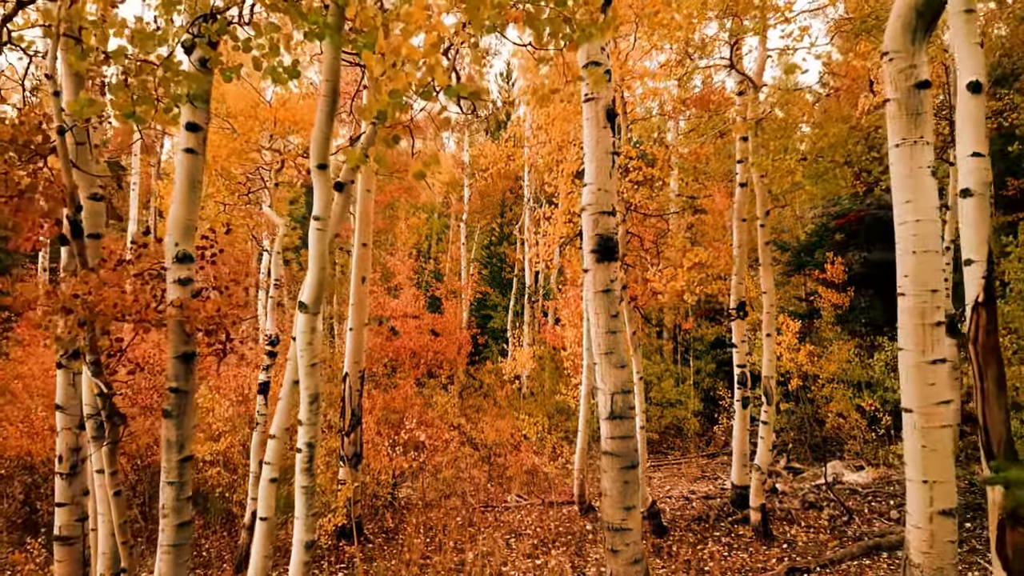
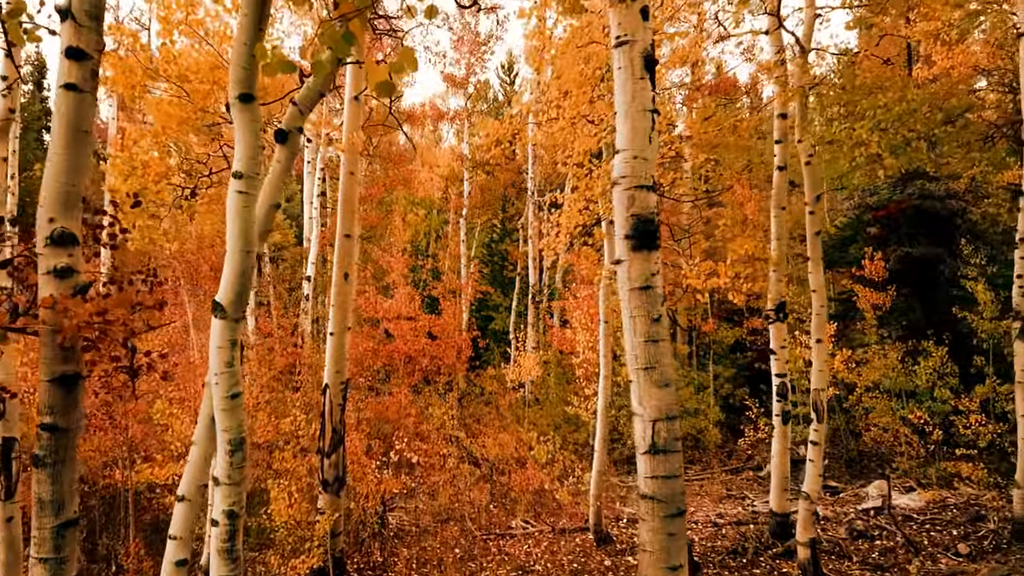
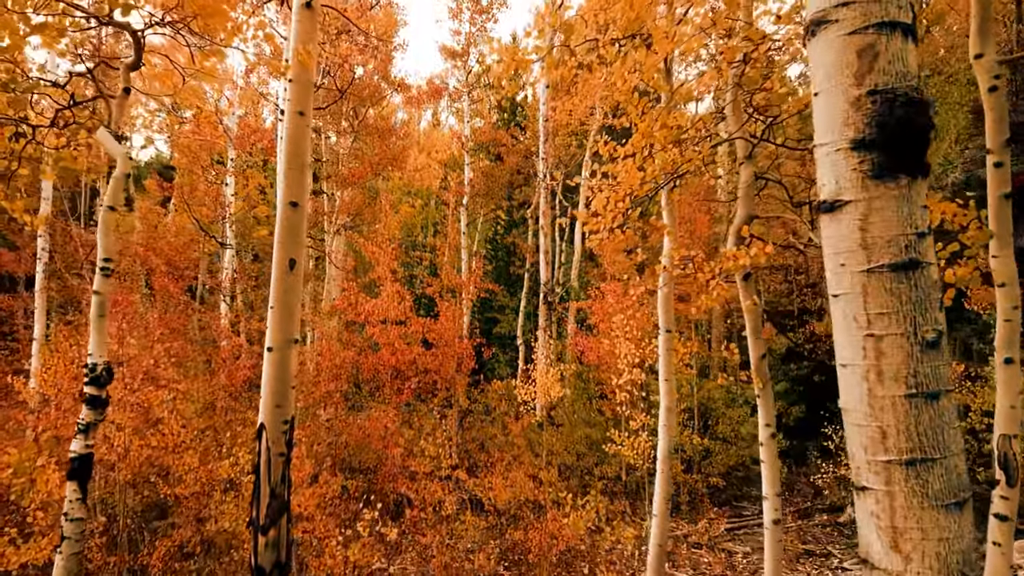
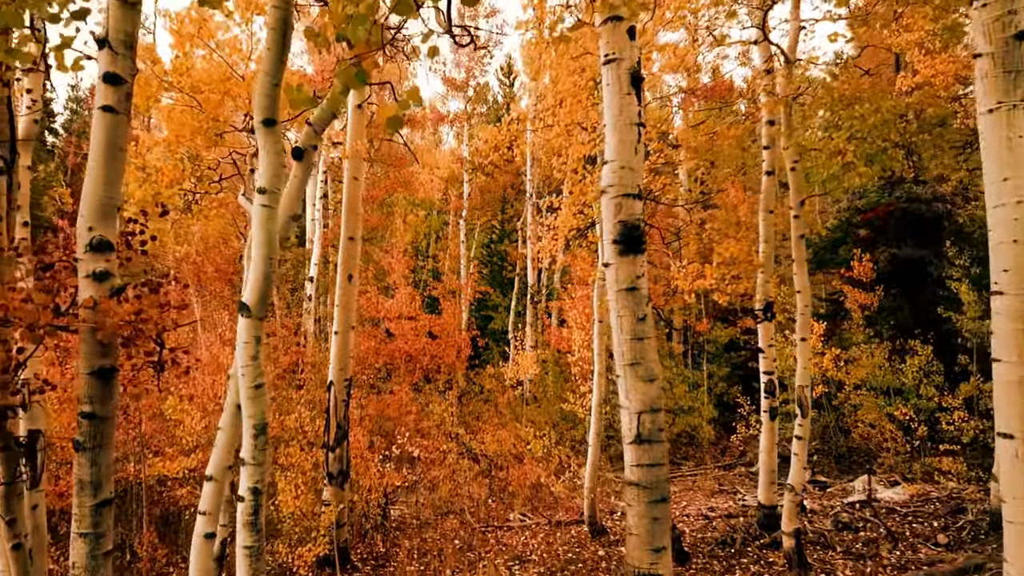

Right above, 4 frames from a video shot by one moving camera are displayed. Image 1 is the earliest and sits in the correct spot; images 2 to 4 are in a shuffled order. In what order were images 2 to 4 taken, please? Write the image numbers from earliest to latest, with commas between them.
4, 2, 3
